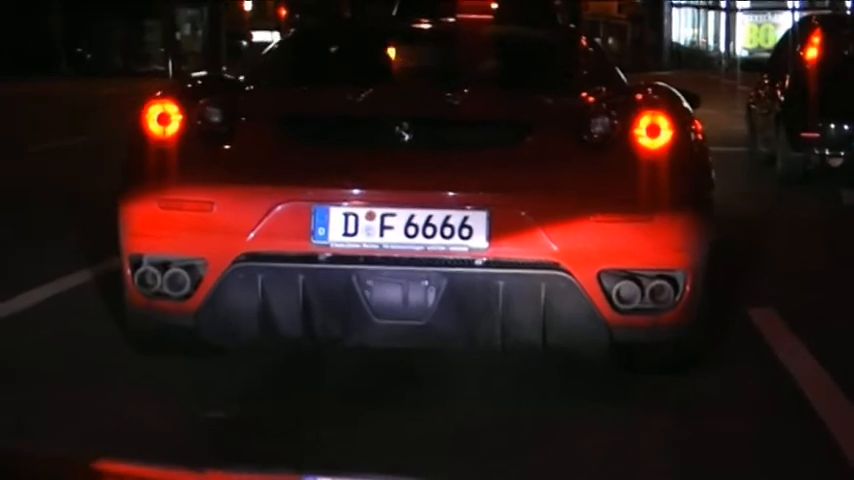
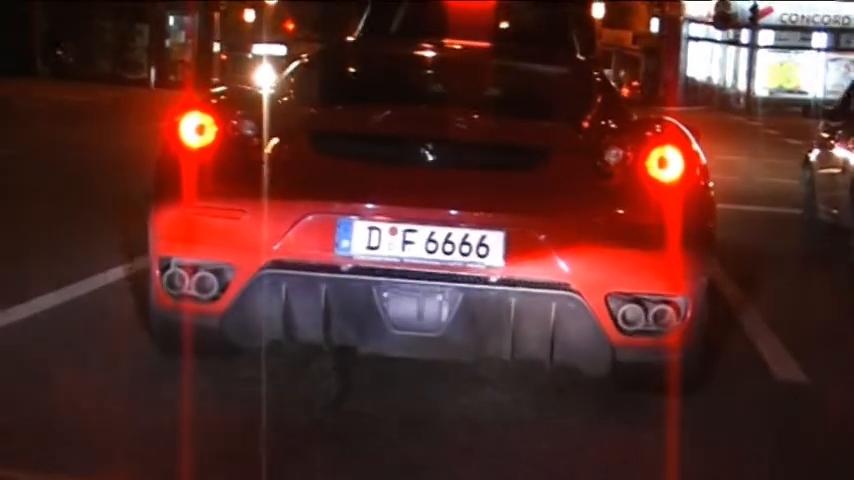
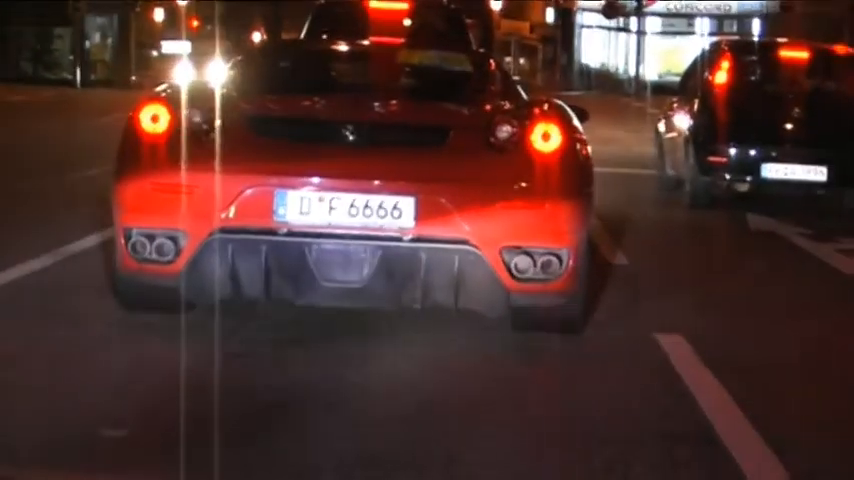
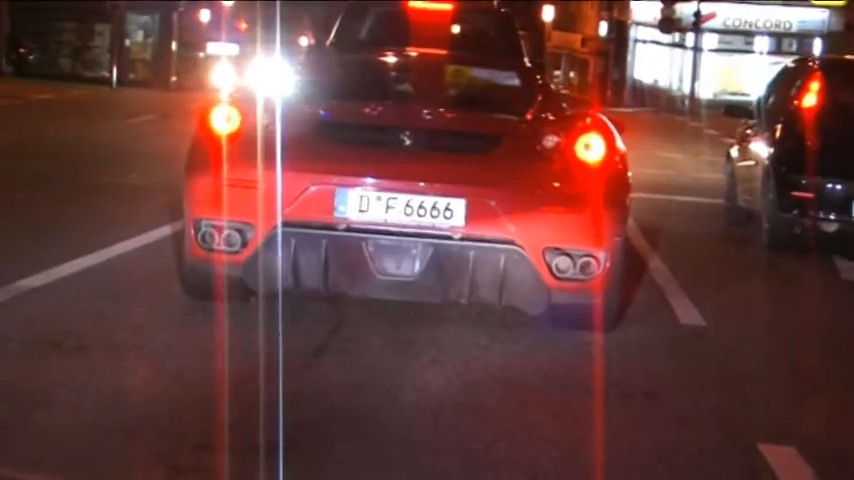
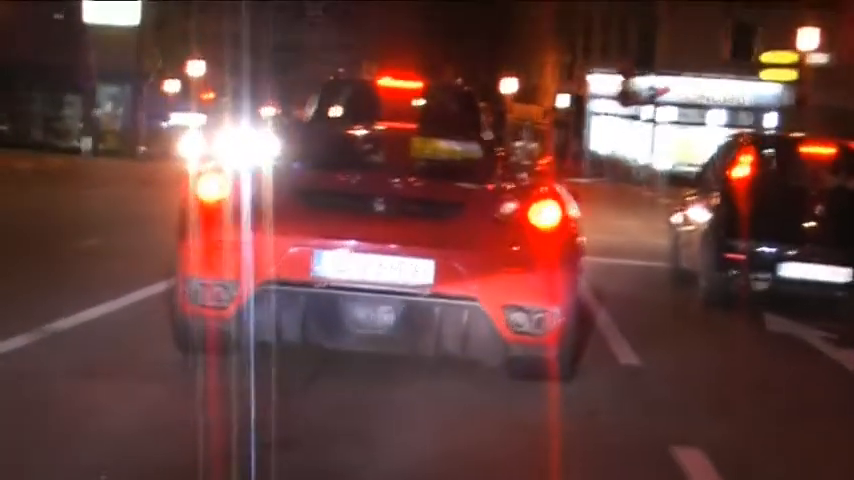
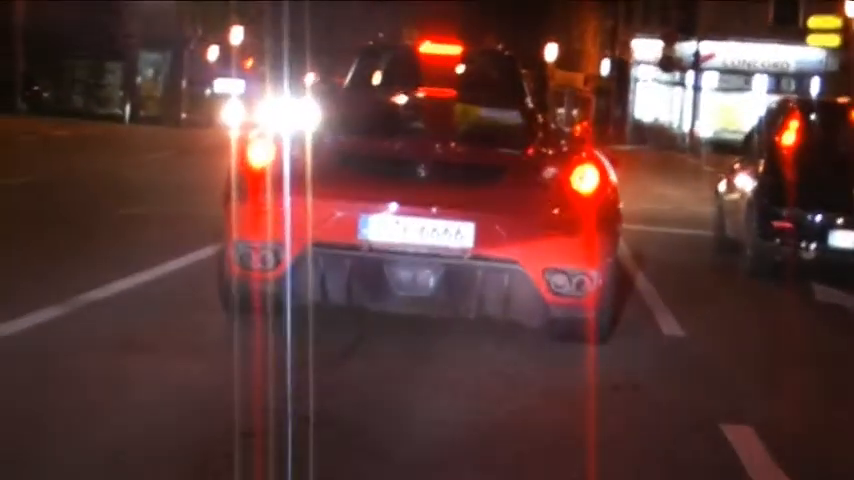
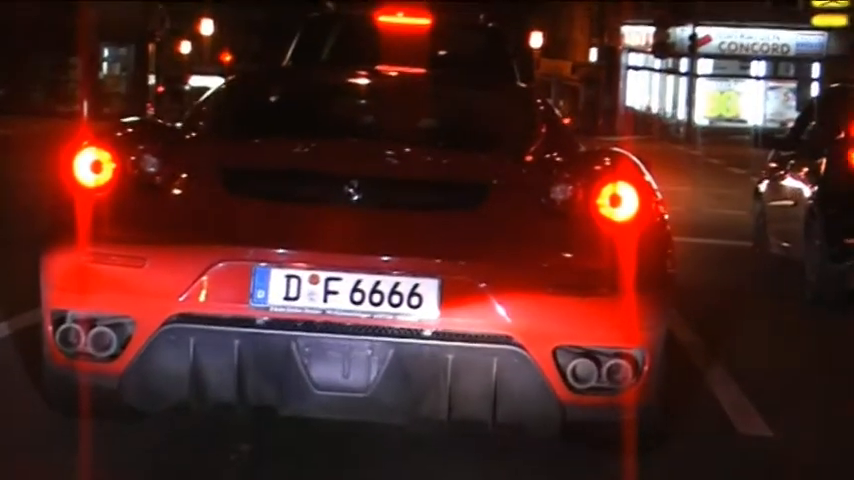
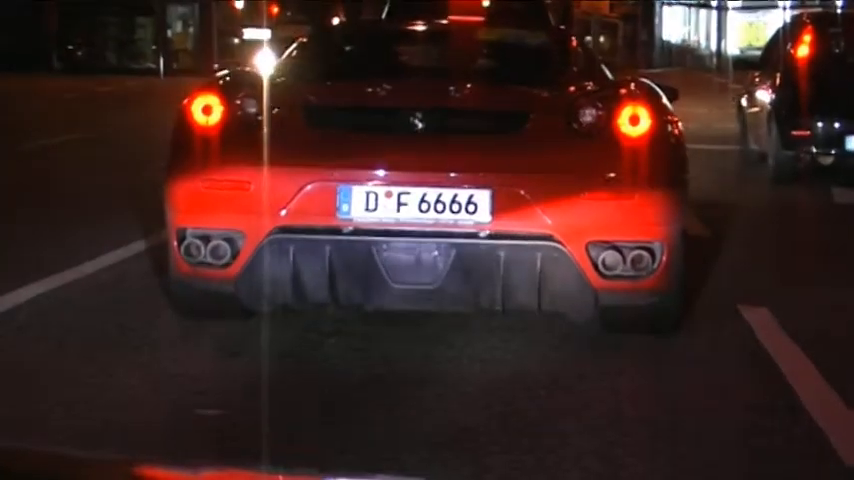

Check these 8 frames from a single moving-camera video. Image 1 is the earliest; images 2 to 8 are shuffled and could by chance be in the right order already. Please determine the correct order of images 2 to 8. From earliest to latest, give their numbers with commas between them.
8, 3, 5, 6, 4, 2, 7
